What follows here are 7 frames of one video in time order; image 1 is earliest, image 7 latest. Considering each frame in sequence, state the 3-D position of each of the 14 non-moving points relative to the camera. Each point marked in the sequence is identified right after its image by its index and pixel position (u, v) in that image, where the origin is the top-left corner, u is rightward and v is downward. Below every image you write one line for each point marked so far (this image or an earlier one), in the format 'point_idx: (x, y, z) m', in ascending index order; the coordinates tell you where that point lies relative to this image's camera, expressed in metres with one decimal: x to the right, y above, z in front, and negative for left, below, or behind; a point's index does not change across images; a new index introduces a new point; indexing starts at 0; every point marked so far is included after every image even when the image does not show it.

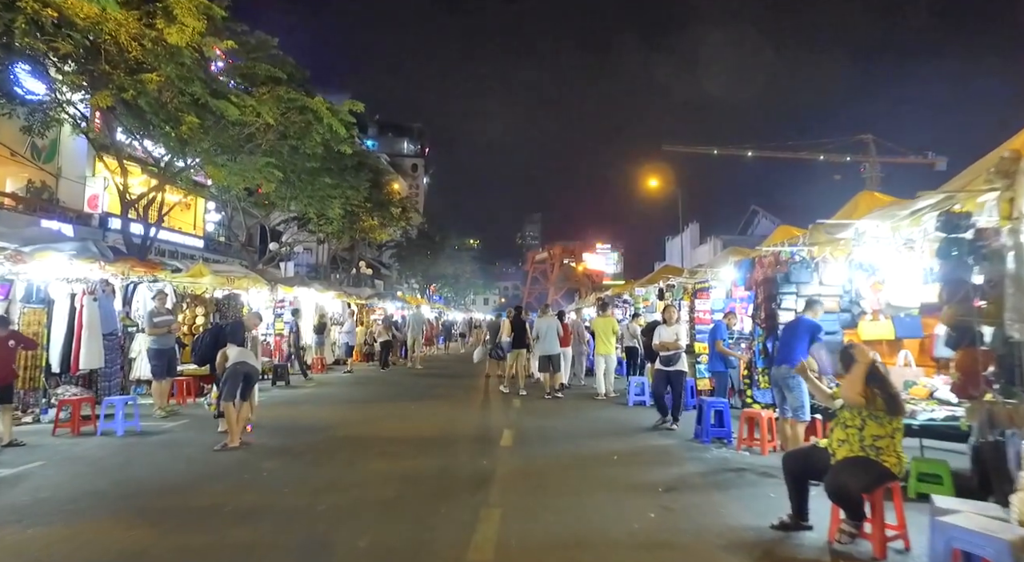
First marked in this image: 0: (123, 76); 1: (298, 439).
0: (-9.0, +4.8, +17.0) m
1: (-2.8, -2.1, +9.6) m
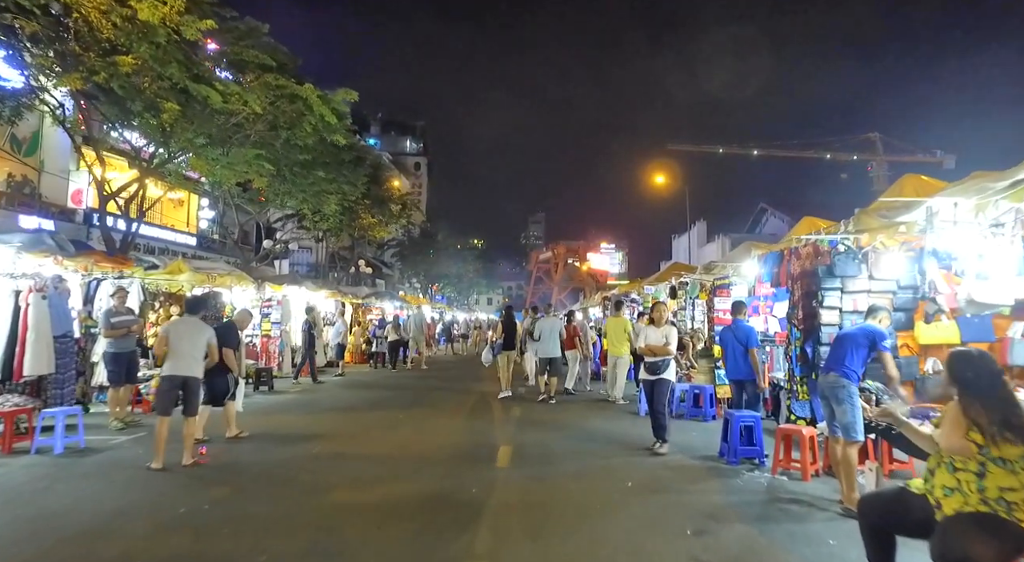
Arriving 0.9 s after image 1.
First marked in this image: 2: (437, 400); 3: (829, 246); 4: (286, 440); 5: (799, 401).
0: (-9.0, +4.8, +15.8) m
1: (-2.9, -2.0, +8.4) m
2: (-1.6, -2.5, +15.2) m
3: (+3.5, +0.4, +8.1) m
4: (-3.2, -2.2, +10.3) m
5: (+3.2, -1.4, +8.3) m
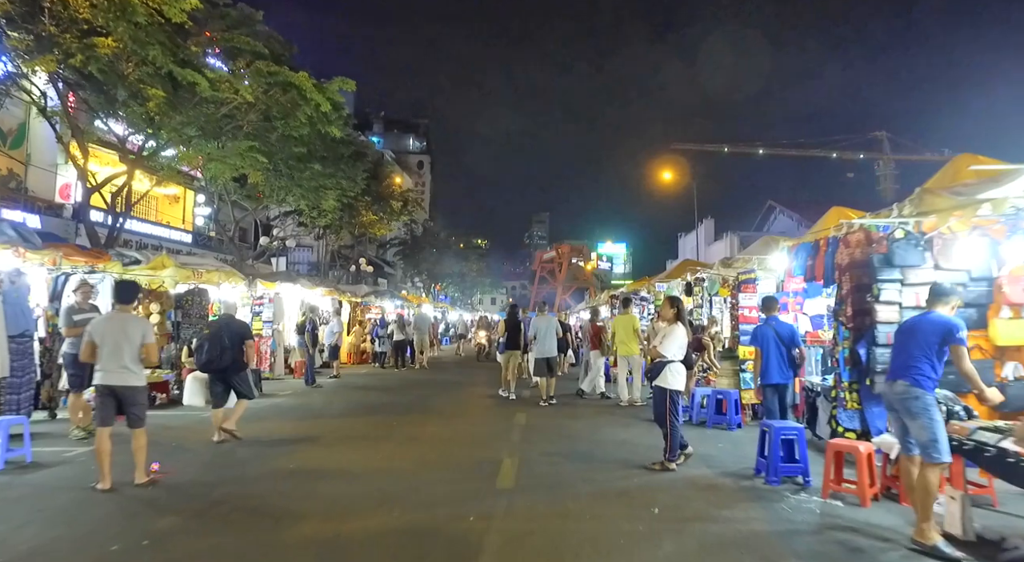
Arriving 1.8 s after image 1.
0: (-8.9, +4.9, +14.8) m
1: (-2.8, -1.9, +7.4) m
2: (-1.5, -2.4, +14.2) m
3: (+3.6, +0.5, +7.1) m
4: (-3.2, -2.1, +9.3) m
5: (+3.3, -1.3, +7.2) m
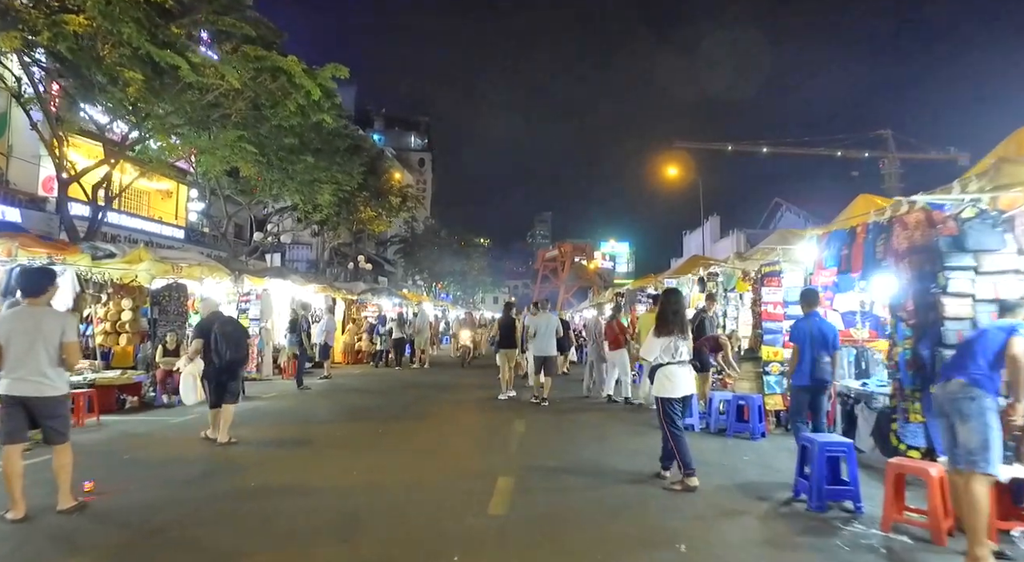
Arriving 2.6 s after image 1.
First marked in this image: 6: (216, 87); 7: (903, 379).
0: (-8.9, +5.0, +13.8) m
1: (-2.8, -1.8, +6.4) m
2: (-1.5, -2.3, +13.1) m
3: (+3.5, +0.6, +6.0) m
4: (-3.2, -2.0, +8.3) m
5: (+3.3, -1.2, +6.2) m
6: (-7.7, +5.1, +19.2) m
7: (+3.4, -0.8, +6.4) m
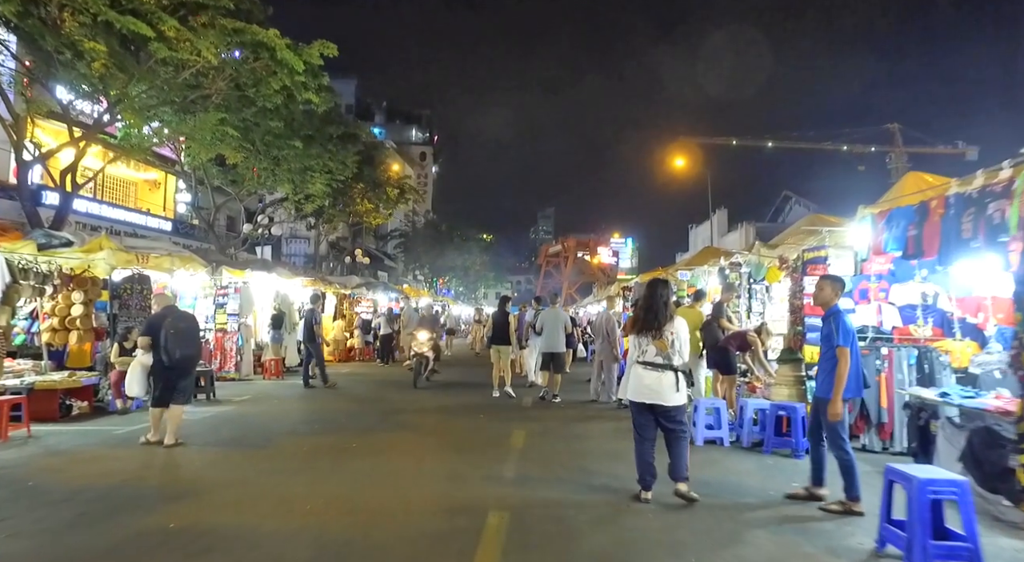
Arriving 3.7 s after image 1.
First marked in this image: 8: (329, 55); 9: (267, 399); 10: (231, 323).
0: (-9.0, +5.2, +12.4) m
1: (-2.9, -1.7, +5.0) m
2: (-1.6, -2.1, +11.7) m
3: (+3.5, +0.7, +4.6) m
4: (-3.2, -1.9, +6.9) m
5: (+3.2, -1.1, +4.8) m
6: (-7.7, +5.3, +17.8) m
7: (+3.3, -0.7, +4.9) m
8: (-4.8, +5.9, +19.3) m
9: (-4.6, -2.2, +13.5) m
10: (-6.6, -1.0, +17.1) m
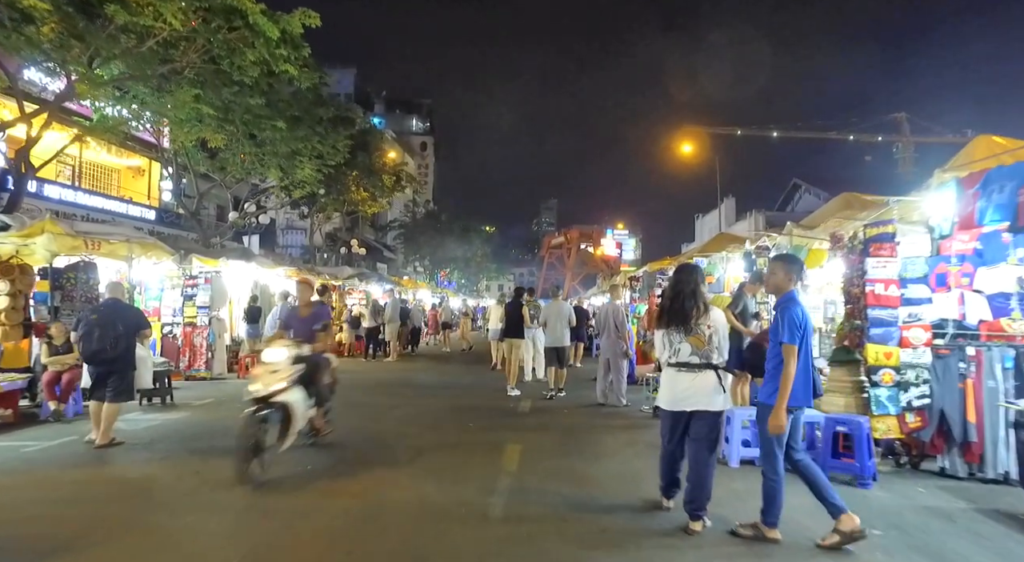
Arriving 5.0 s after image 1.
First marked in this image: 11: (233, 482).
0: (-9.0, +5.3, +10.8) m
1: (-3.0, -1.6, +3.5) m
2: (-1.6, -1.9, +10.2) m
3: (+3.4, +0.8, +3.0) m
4: (-3.3, -1.8, +5.3) m
5: (+3.1, -1.0, +3.2) m
6: (-7.8, +5.5, +16.2) m
7: (+3.2, -0.6, +3.4) m
8: (-4.9, +6.2, +17.7) m
9: (-4.6, -2.0, +12.0) m
10: (-6.6, -0.8, +15.6) m
11: (-2.6, -1.9, +6.9) m
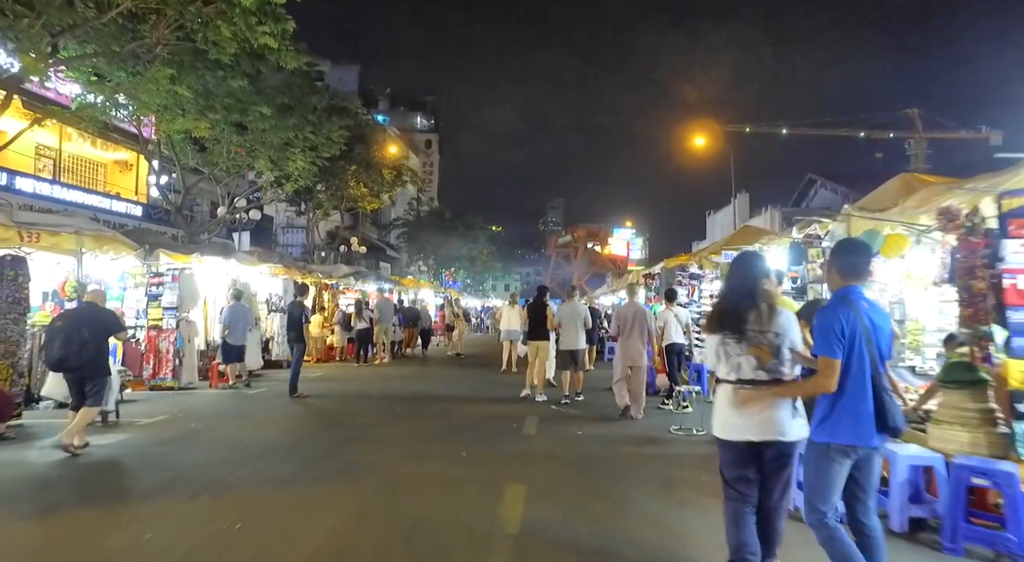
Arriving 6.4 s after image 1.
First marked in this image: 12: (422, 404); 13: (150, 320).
0: (-9.0, +5.4, +9.1) m
1: (-3.0, -1.6, +1.7) m
2: (-1.6, -1.9, +8.4) m
3: (+3.4, +0.9, +1.2) m
4: (-3.3, -1.7, +3.6) m
5: (+3.1, -0.9, +1.4) m
6: (-7.7, +5.5, +14.5) m
7: (+3.2, -0.5, +1.6) m
8: (-4.8, +6.2, +15.9) m
9: (-4.6, -2.0, +10.3) m
10: (-6.5, -0.7, +13.9) m
11: (-2.6, -1.8, +5.1) m
12: (-1.4, -2.1, +12.5) m
13: (-6.9, -0.7, +13.9) m
